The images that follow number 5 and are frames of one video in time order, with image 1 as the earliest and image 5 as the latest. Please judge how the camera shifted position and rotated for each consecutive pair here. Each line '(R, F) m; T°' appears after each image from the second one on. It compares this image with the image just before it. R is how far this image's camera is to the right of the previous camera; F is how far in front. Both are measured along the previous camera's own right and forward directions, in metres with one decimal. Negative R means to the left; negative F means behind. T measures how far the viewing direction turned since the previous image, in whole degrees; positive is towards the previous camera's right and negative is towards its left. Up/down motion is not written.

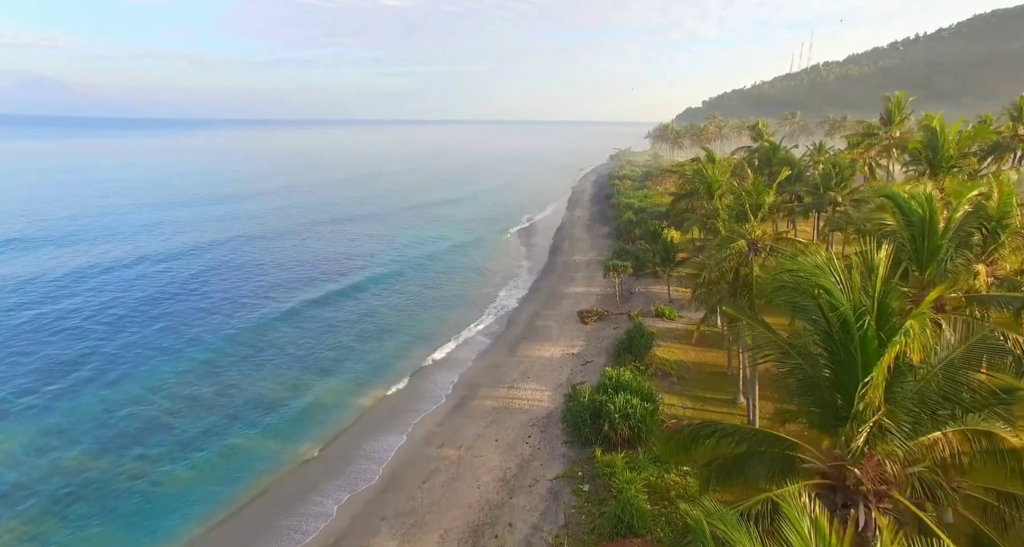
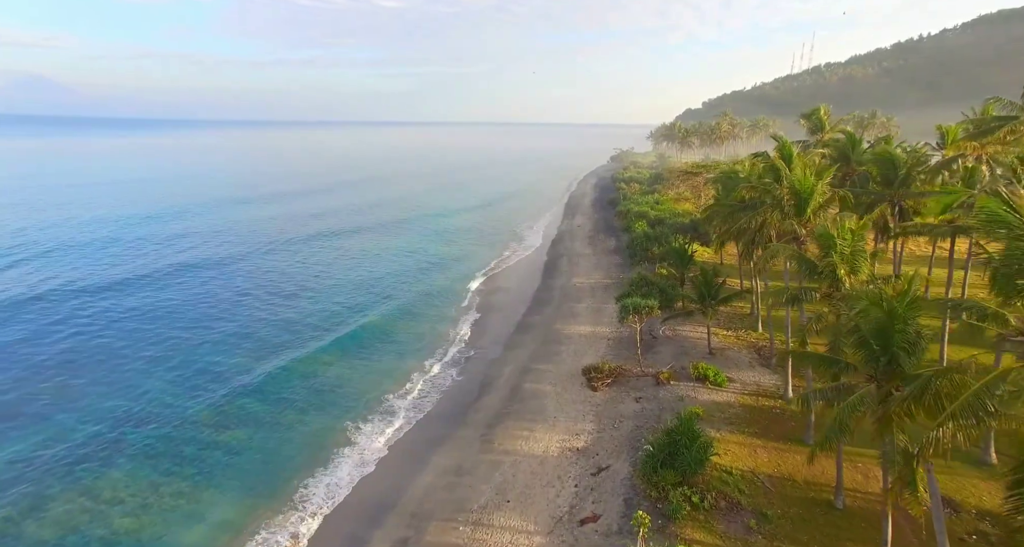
(+0.9, +11.1) m; 0°
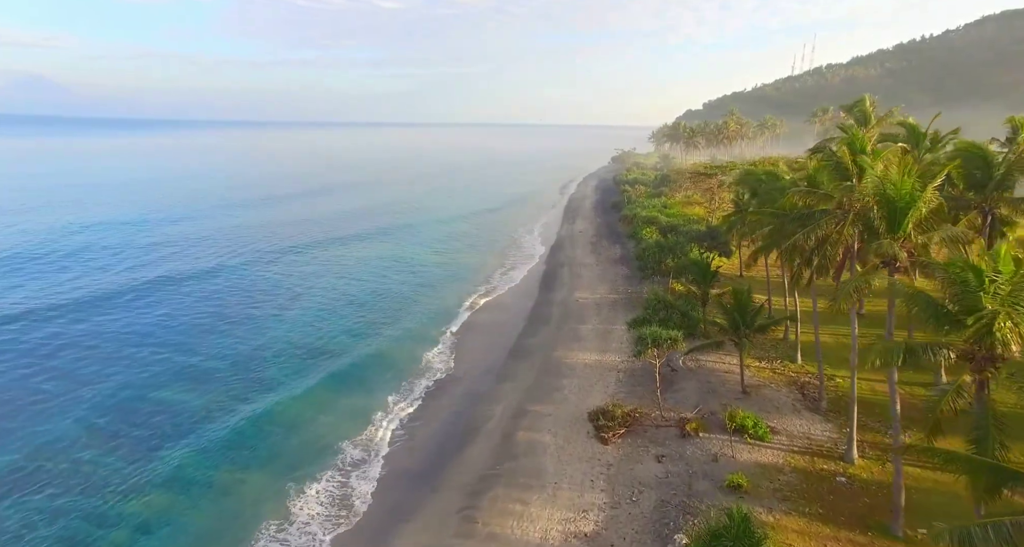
(+0.3, +5.1) m; 0°
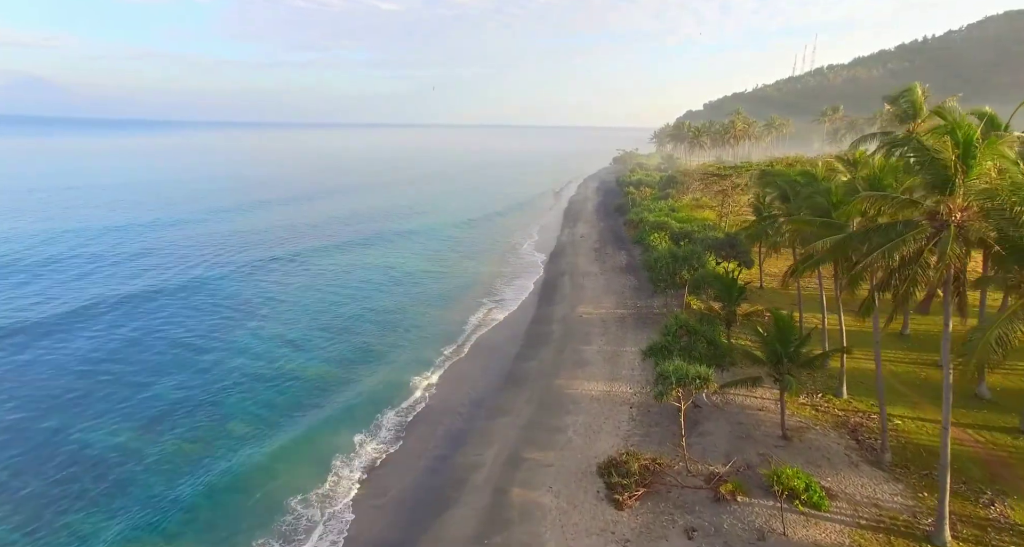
(+0.2, +4.1) m; 0°
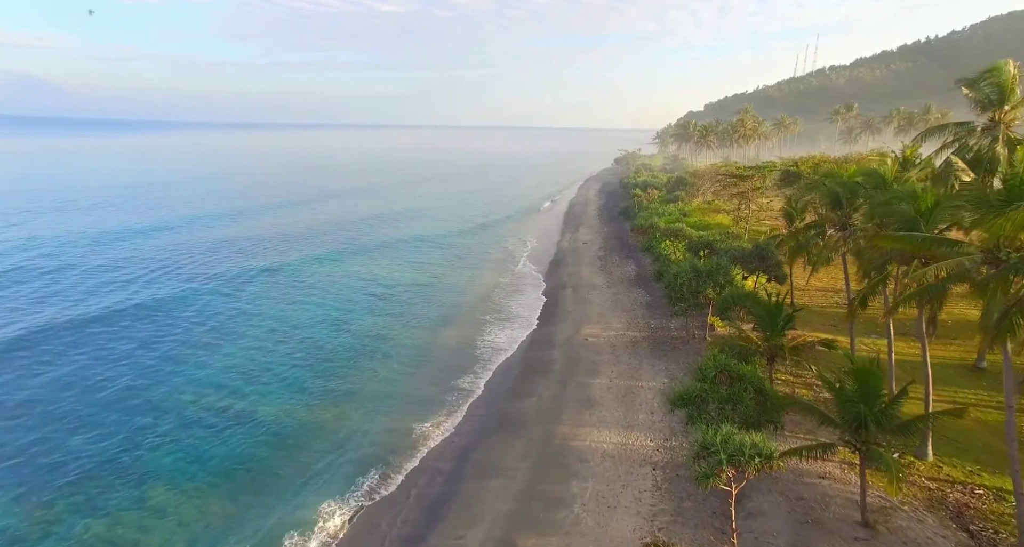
(+0.3, +5.0) m; 0°
